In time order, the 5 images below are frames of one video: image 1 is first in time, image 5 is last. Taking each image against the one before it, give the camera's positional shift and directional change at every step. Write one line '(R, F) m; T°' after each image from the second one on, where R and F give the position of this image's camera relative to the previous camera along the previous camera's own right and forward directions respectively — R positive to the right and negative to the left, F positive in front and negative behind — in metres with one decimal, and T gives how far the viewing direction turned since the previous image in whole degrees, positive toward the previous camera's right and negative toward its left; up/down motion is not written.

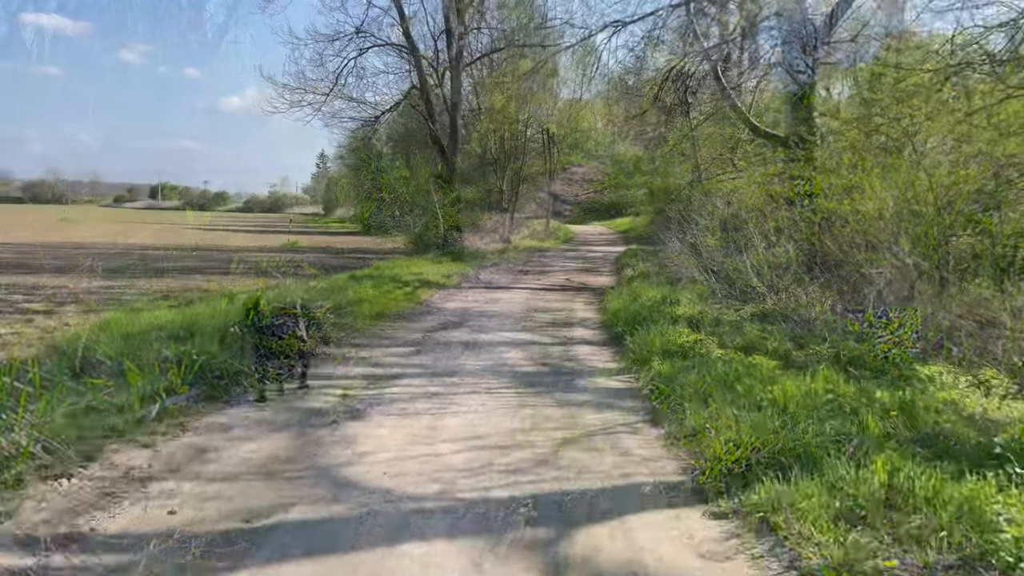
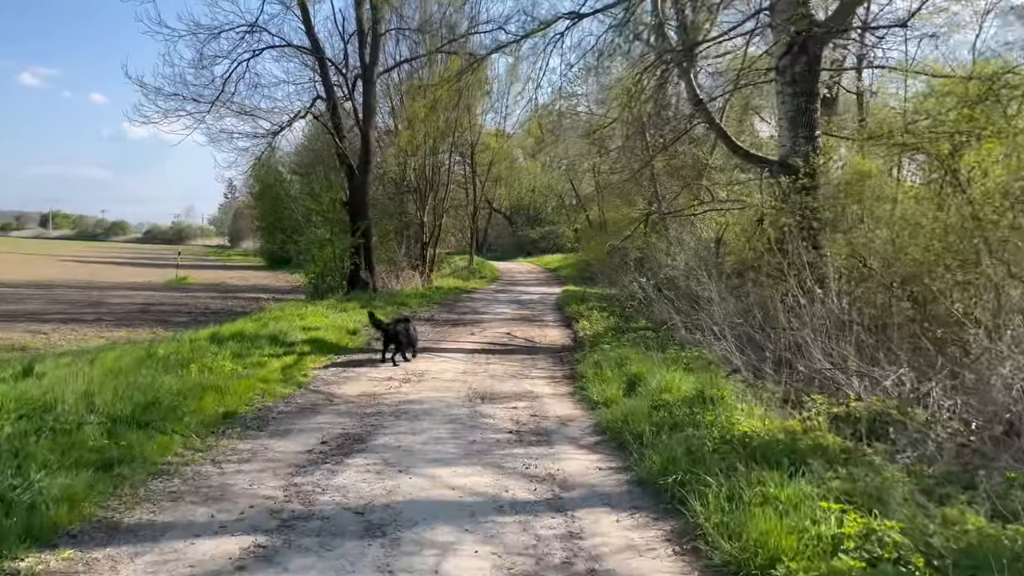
(-0.2, +4.1) m; +6°
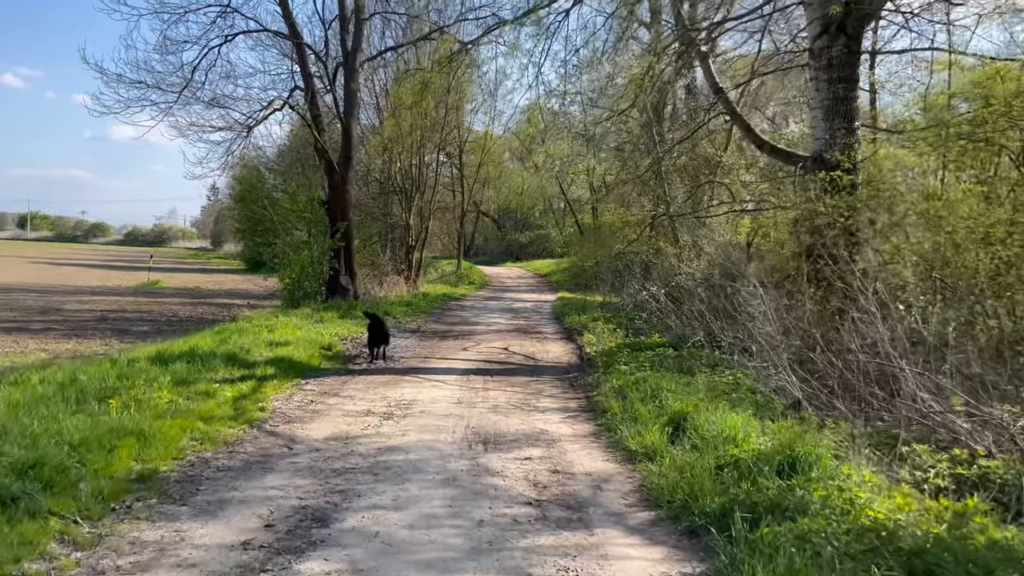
(-0.2, +1.7) m; +1°
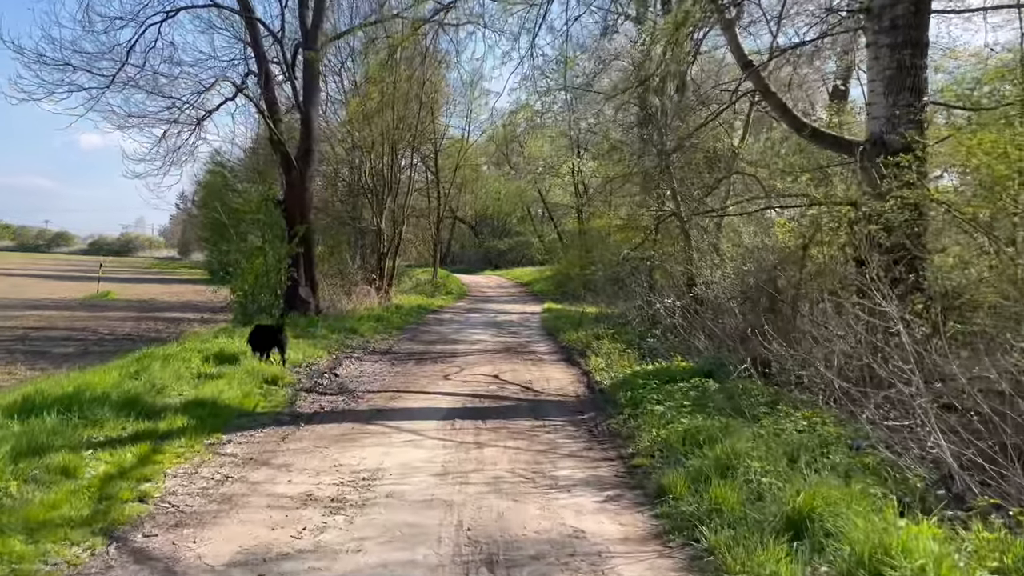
(-0.2, +2.4) m; +2°
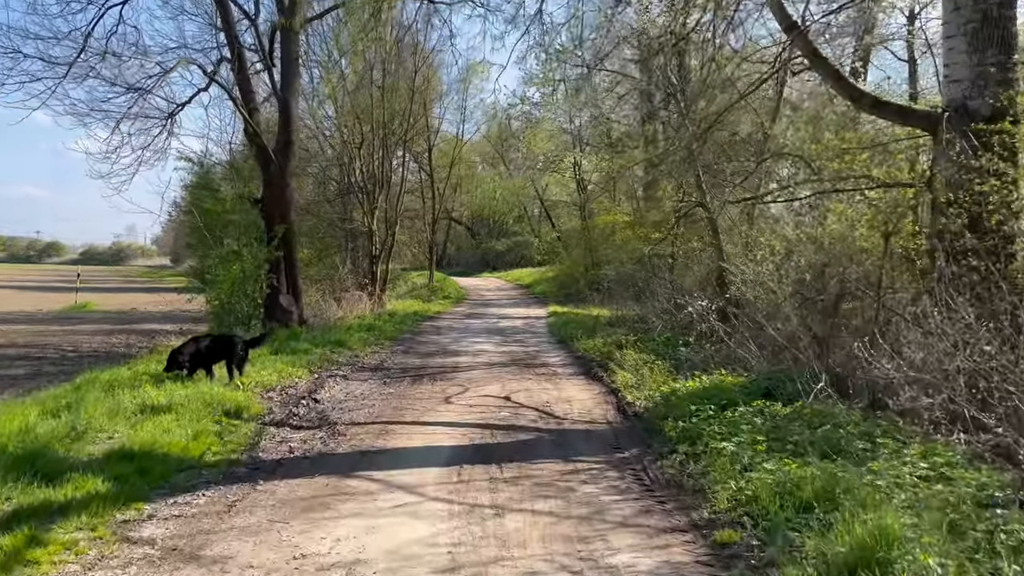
(-0.2, +1.7) m; 0°
